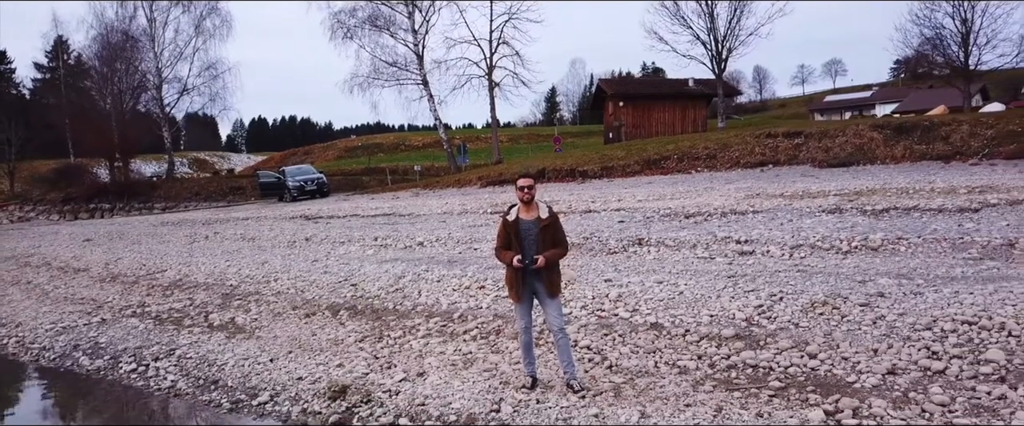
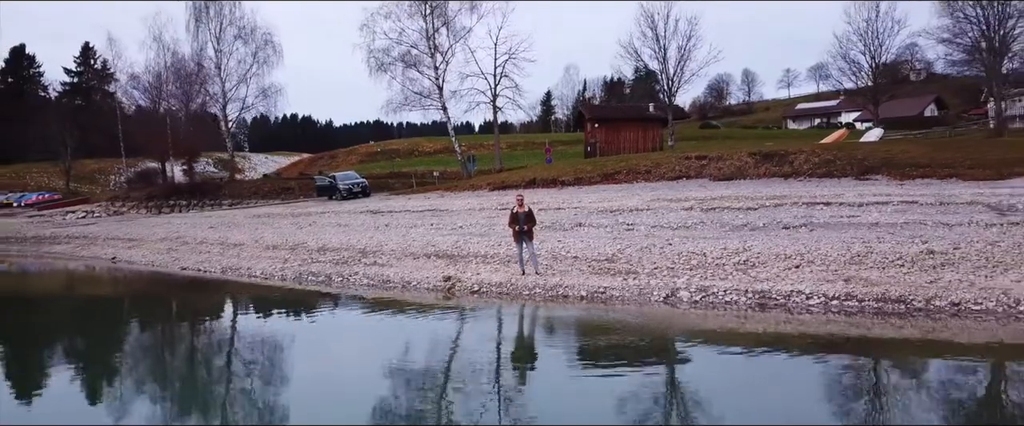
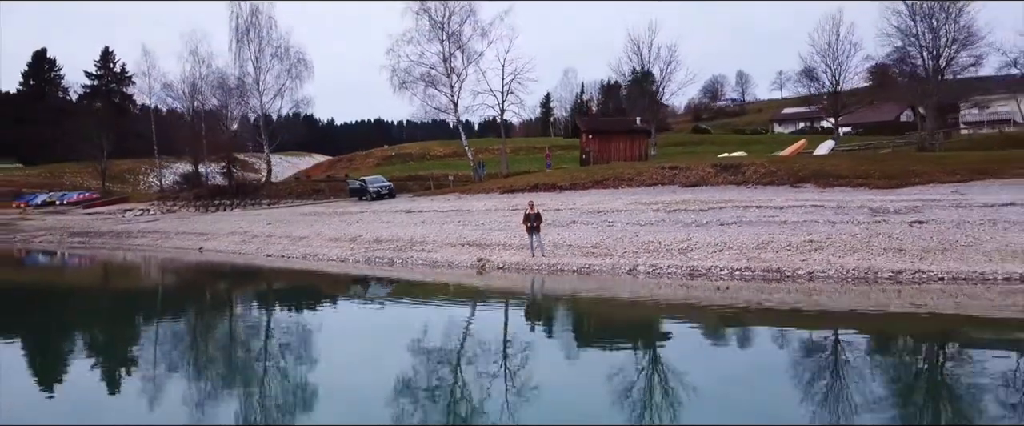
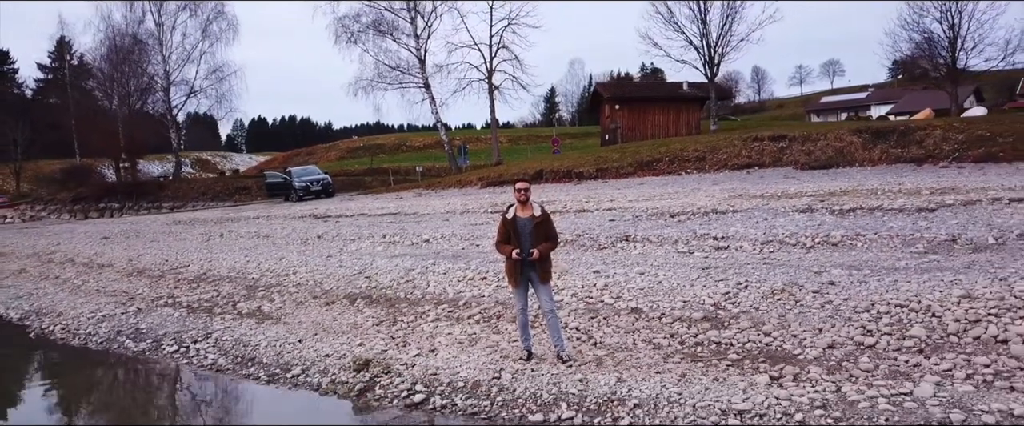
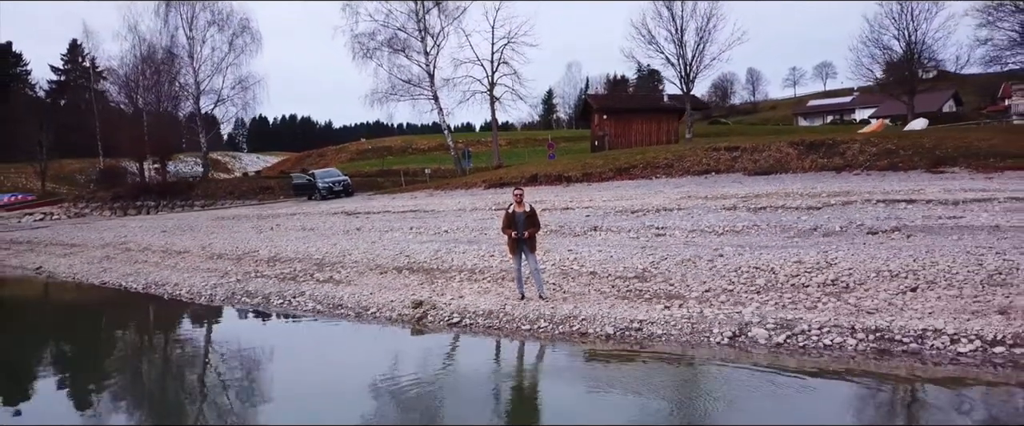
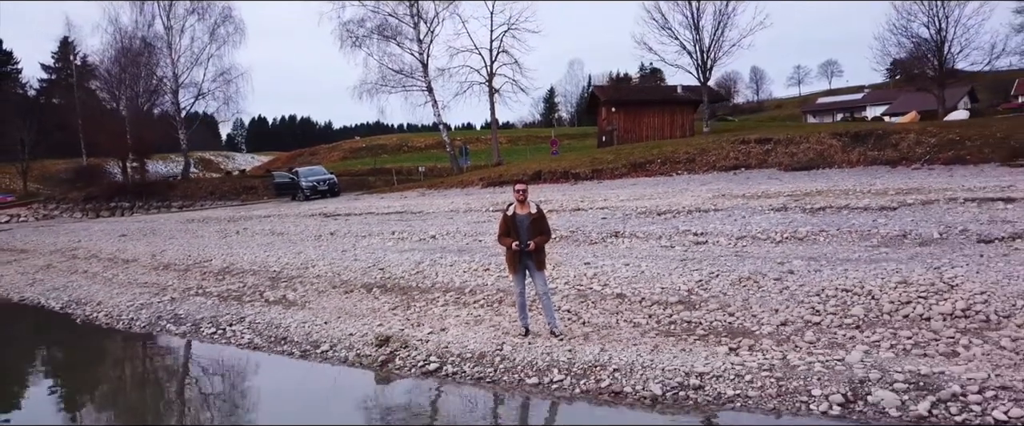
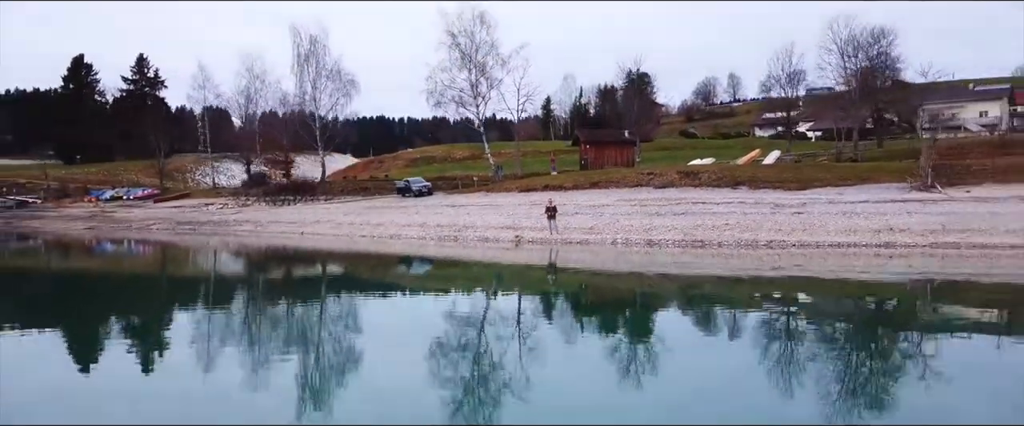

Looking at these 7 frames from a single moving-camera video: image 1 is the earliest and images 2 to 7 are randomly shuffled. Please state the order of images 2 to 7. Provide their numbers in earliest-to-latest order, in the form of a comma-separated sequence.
4, 6, 5, 2, 3, 7
